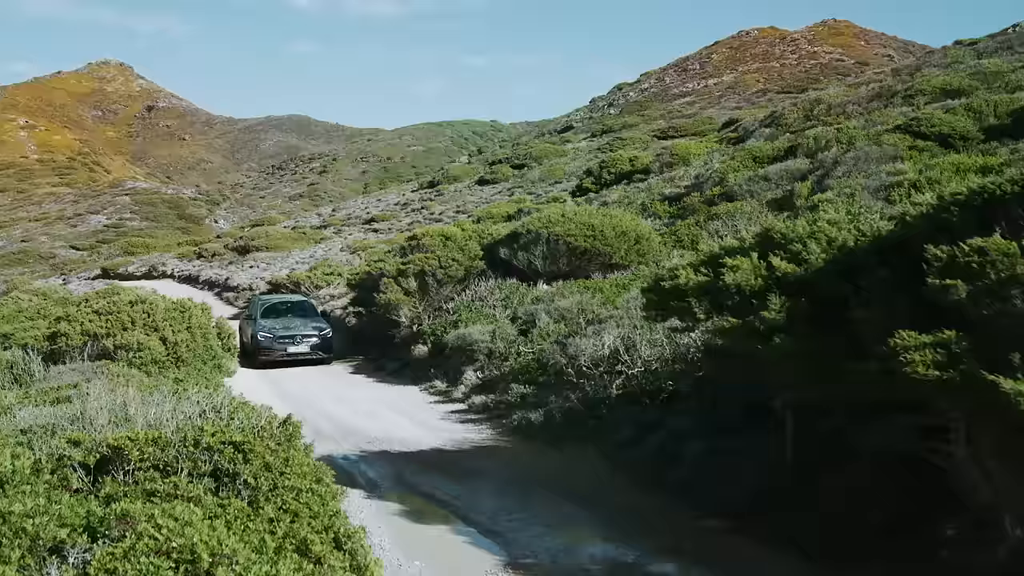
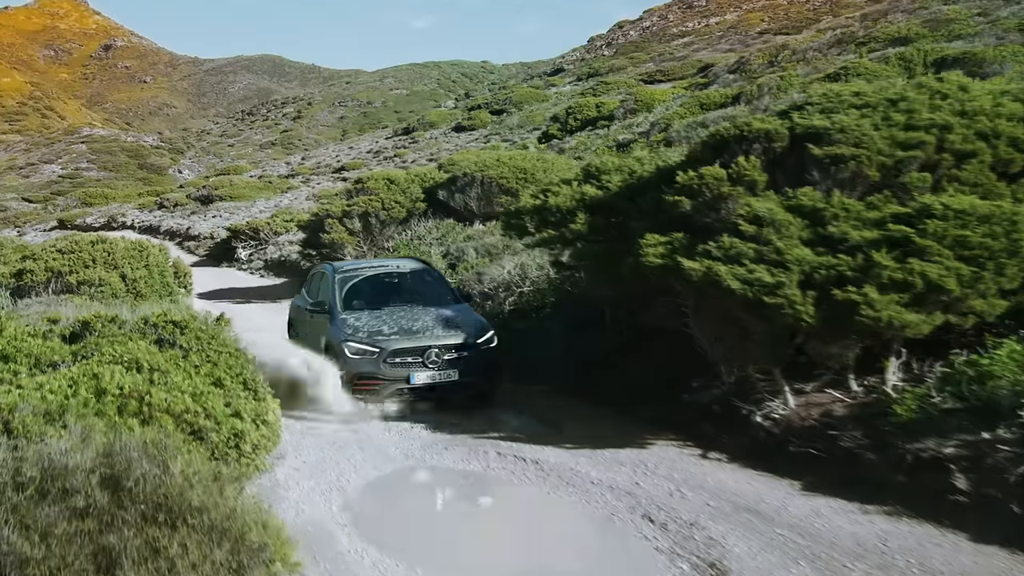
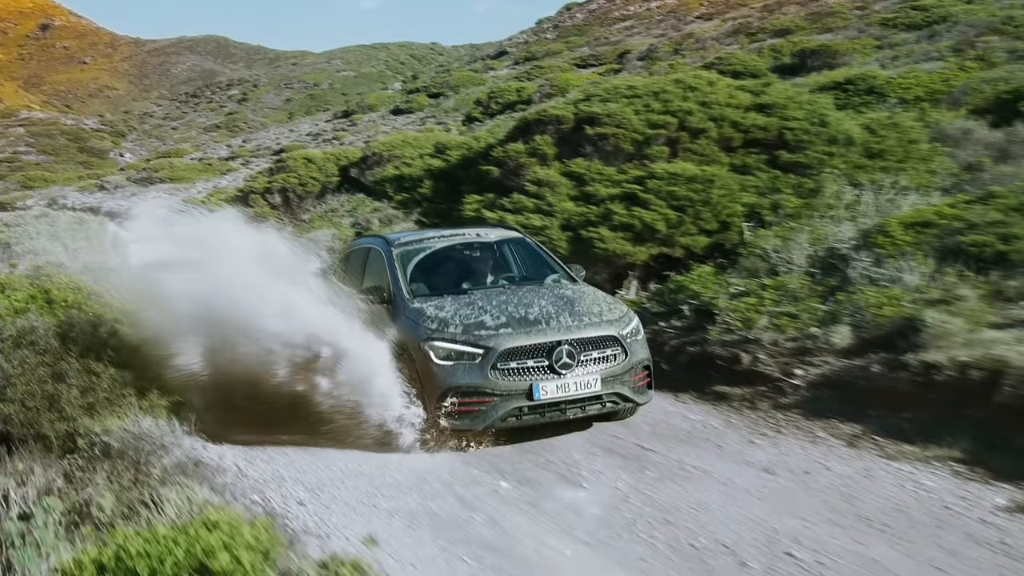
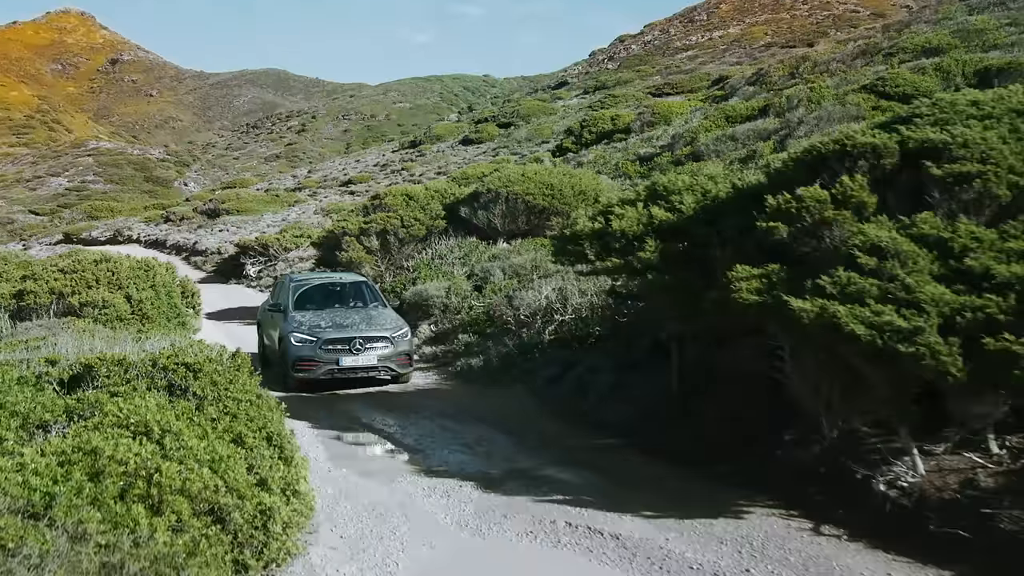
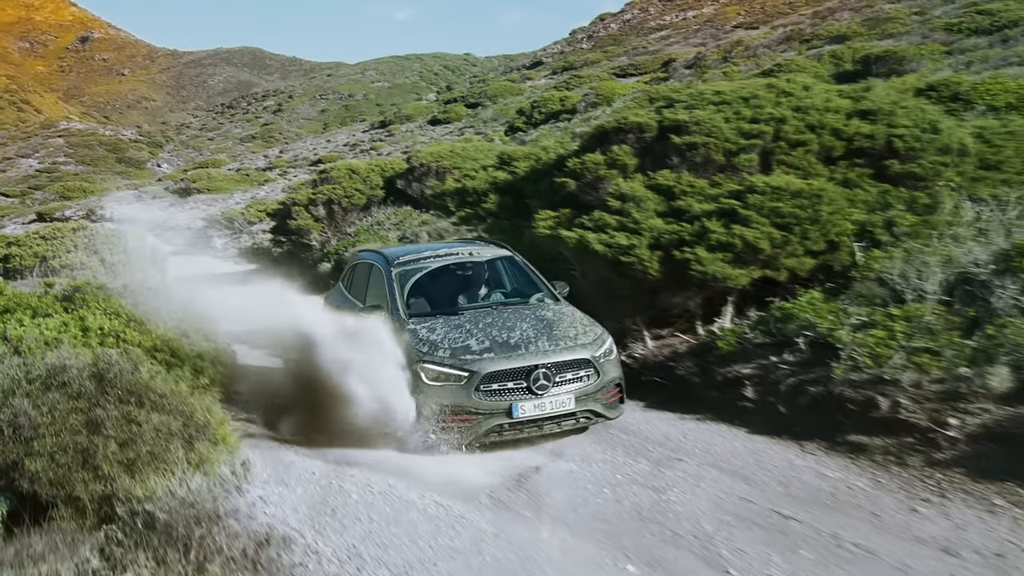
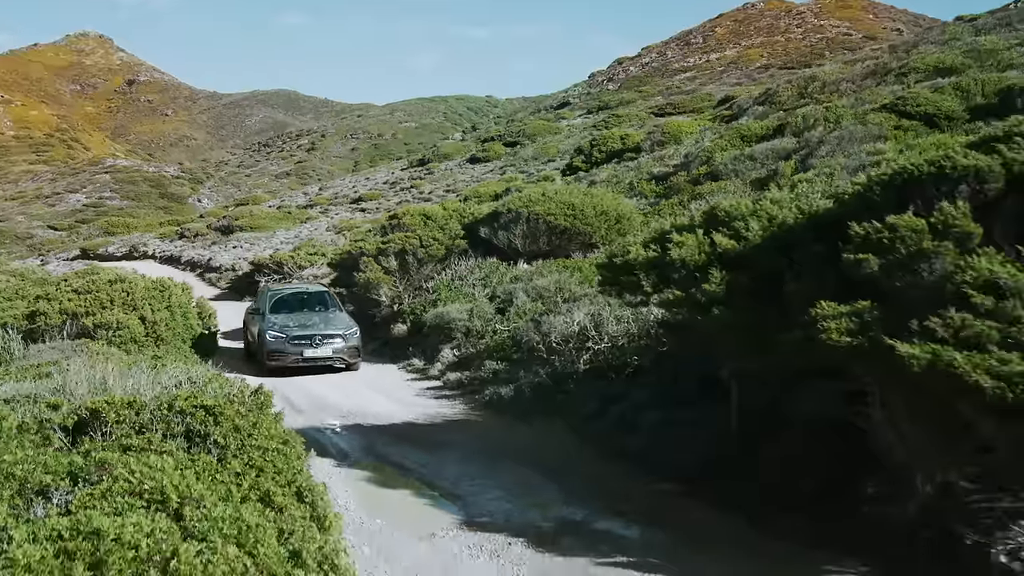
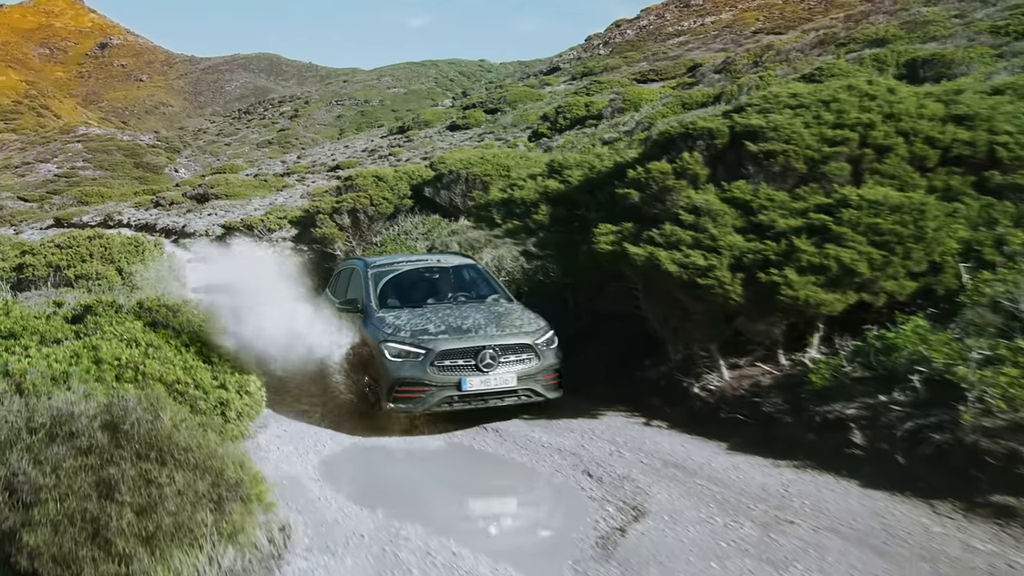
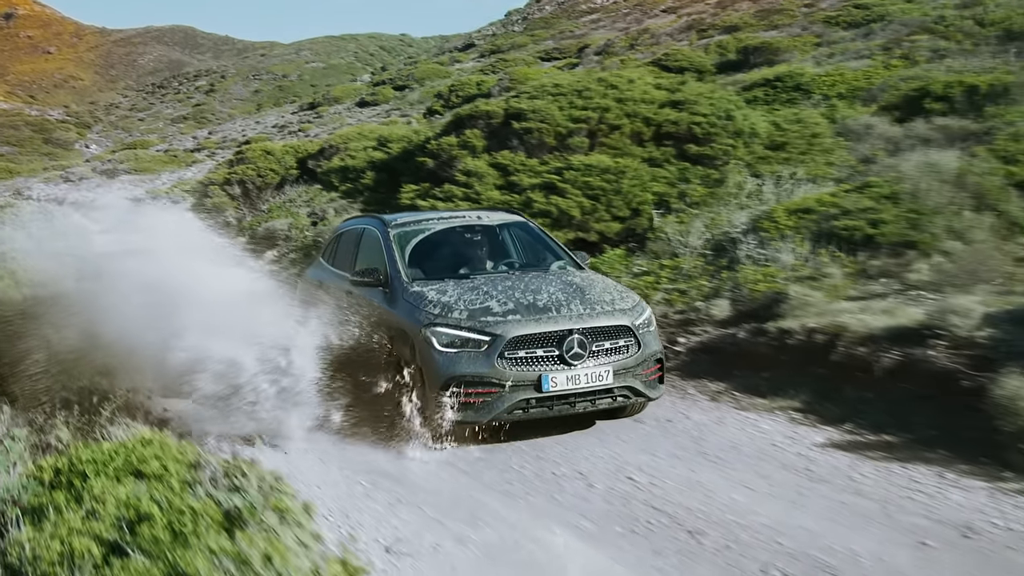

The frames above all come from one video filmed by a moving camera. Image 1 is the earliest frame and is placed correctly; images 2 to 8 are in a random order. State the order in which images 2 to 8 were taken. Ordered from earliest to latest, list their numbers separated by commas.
6, 4, 2, 7, 5, 3, 8
